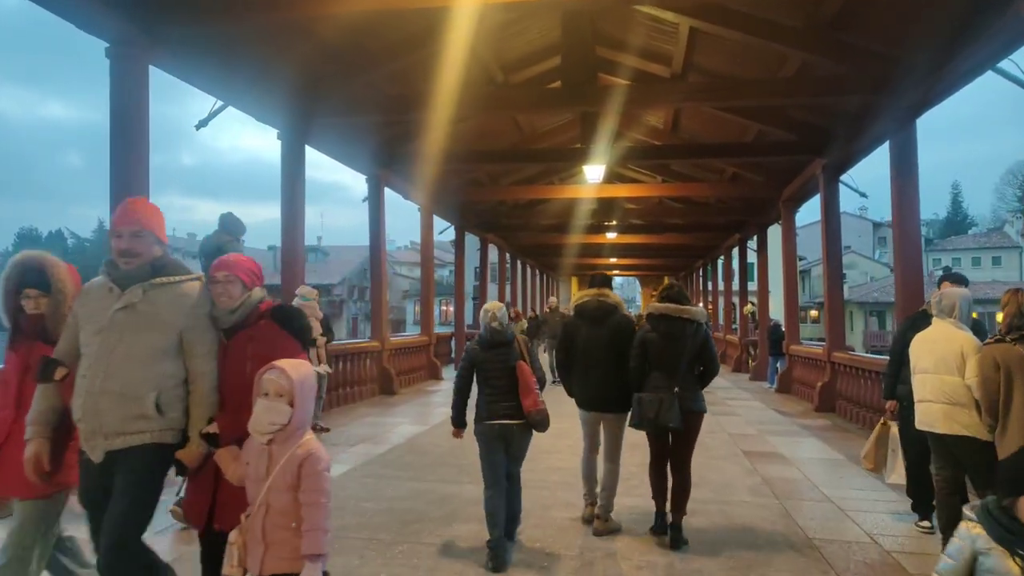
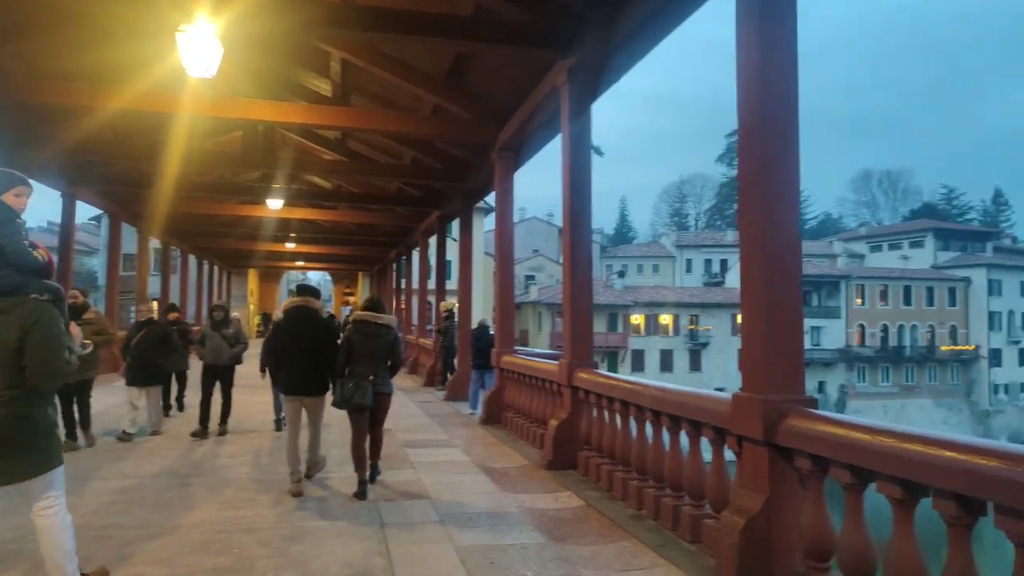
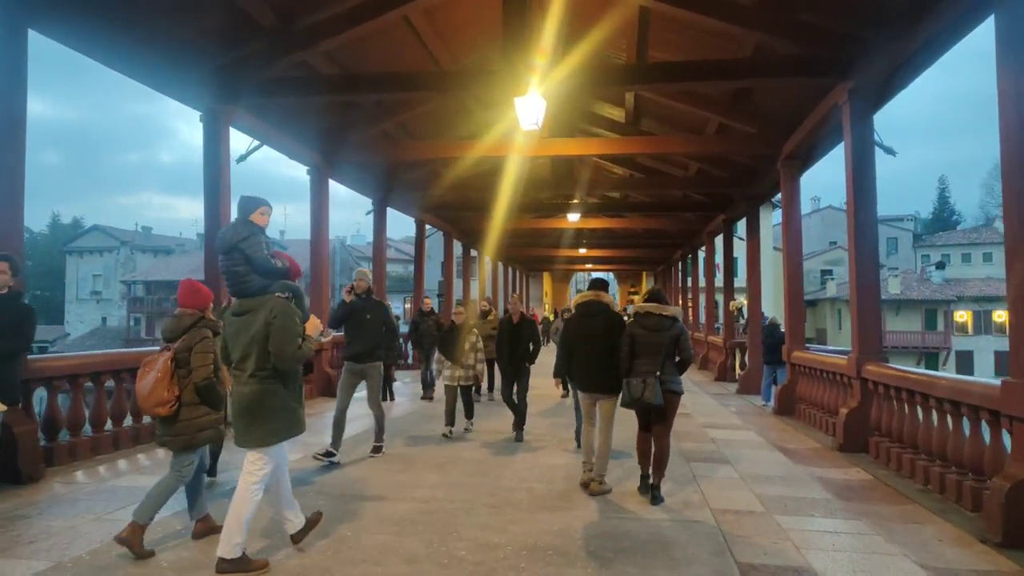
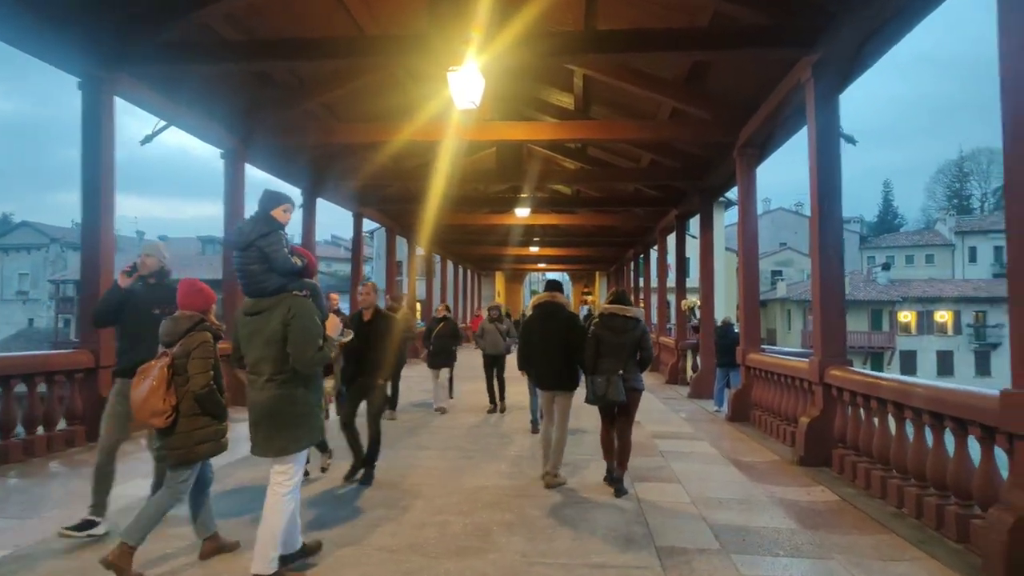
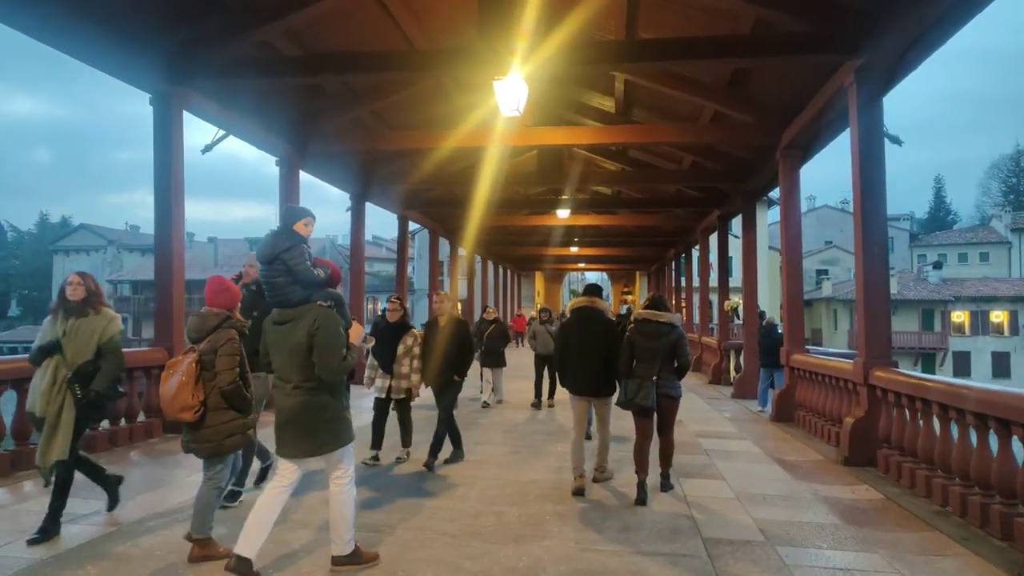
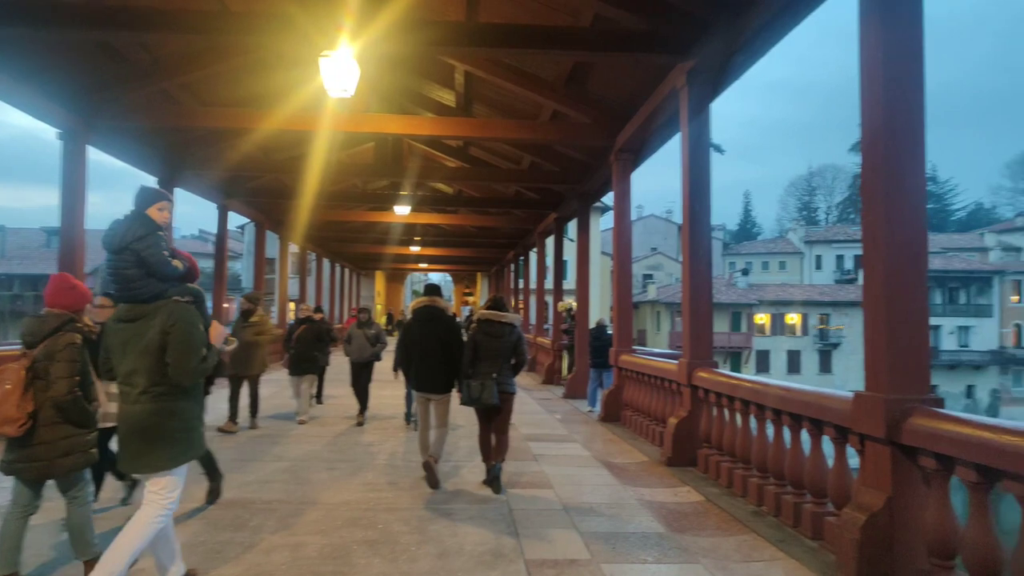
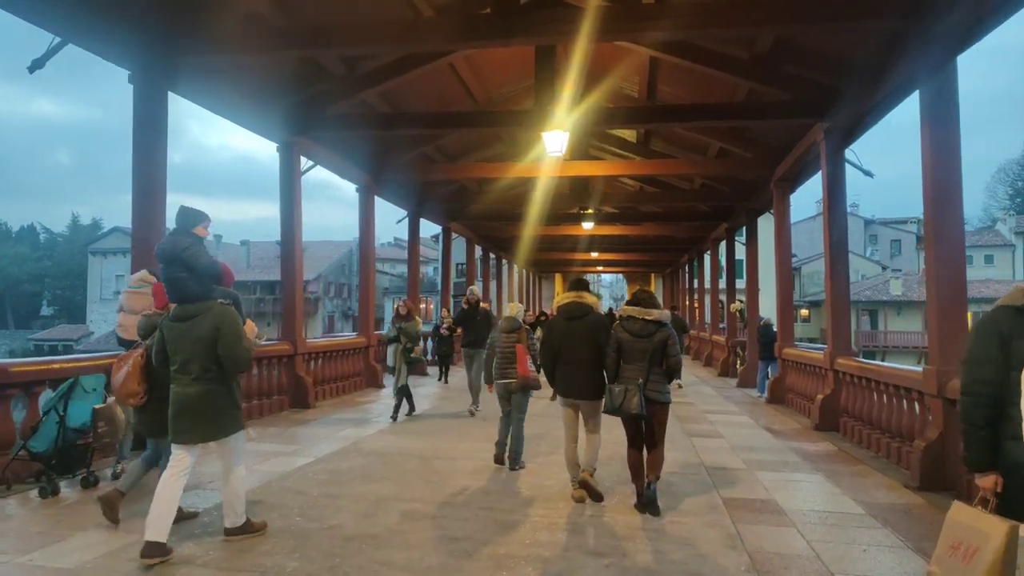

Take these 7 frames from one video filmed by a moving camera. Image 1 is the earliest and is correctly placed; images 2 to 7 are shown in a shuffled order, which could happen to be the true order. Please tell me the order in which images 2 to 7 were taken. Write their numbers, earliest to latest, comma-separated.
7, 3, 5, 4, 6, 2
